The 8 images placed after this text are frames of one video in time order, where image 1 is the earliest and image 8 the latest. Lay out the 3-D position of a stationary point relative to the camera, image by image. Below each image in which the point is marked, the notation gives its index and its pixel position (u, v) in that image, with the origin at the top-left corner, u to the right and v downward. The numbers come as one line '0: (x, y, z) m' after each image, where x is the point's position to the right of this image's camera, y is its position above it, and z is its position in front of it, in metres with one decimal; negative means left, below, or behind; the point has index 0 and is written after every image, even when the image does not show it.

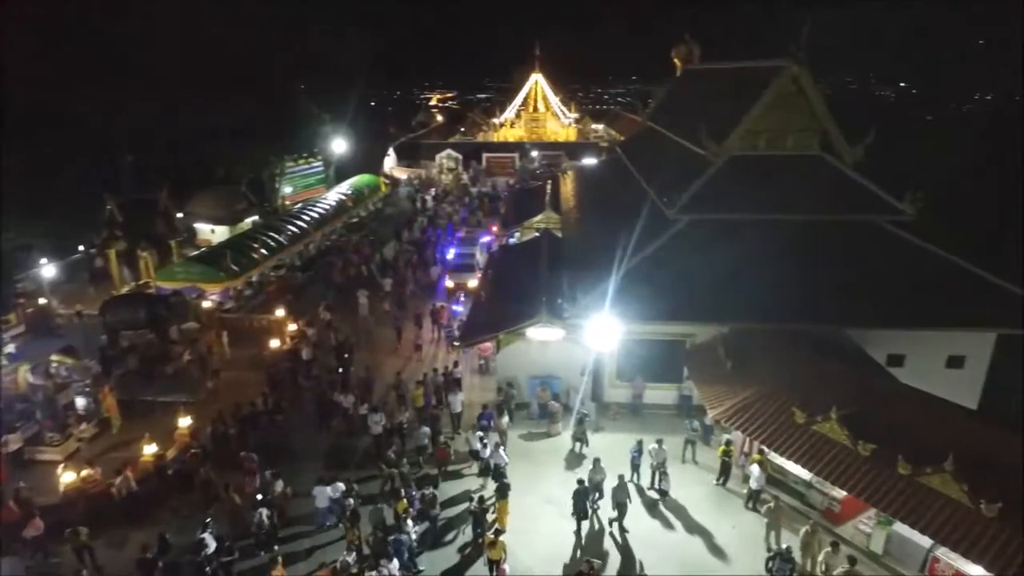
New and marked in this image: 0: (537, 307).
0: (+0.7, -0.5, +18.2) m
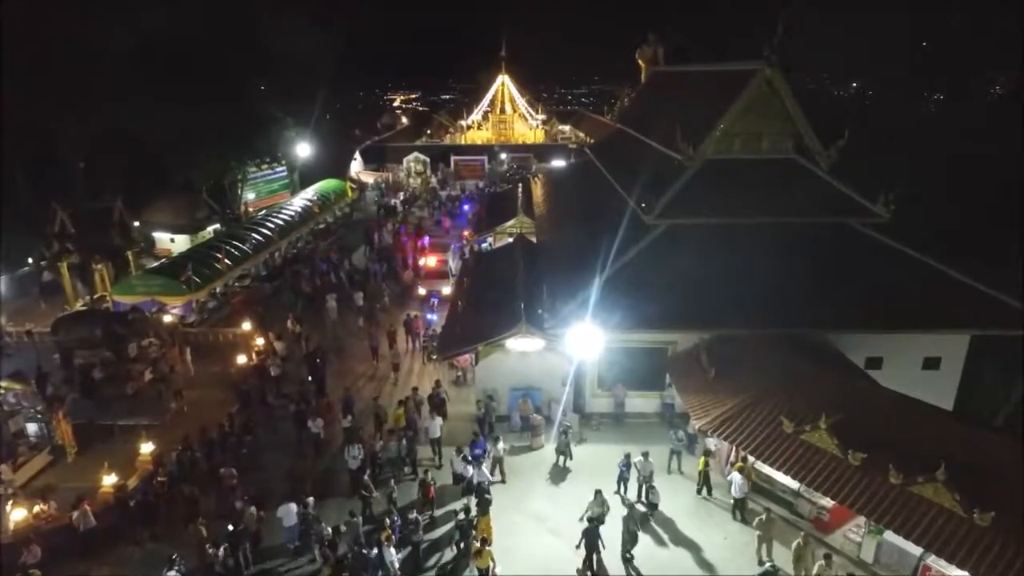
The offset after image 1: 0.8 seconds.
0: (+0.1, -0.8, +17.8) m
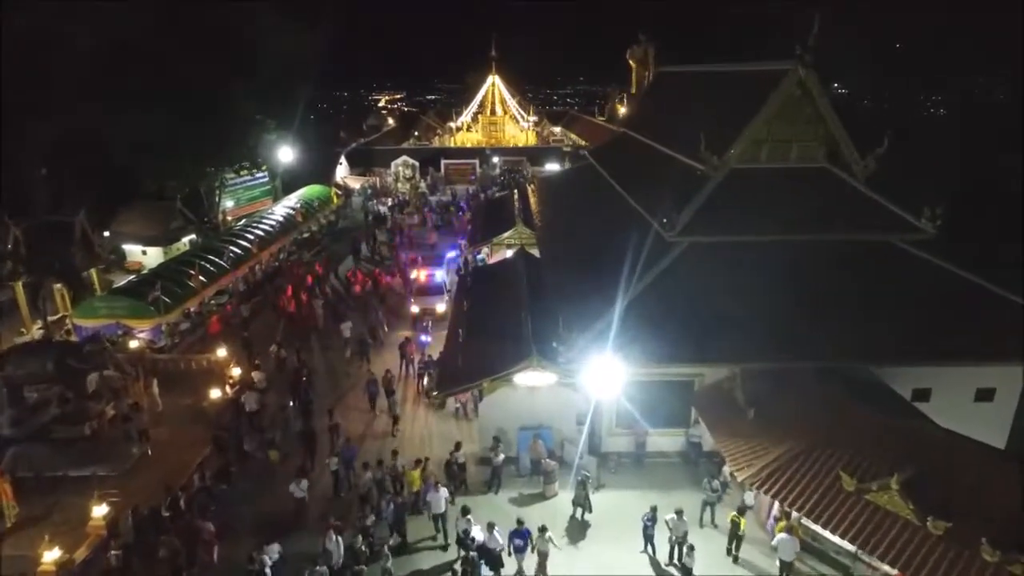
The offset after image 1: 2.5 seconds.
0: (+0.3, -1.5, +15.8) m
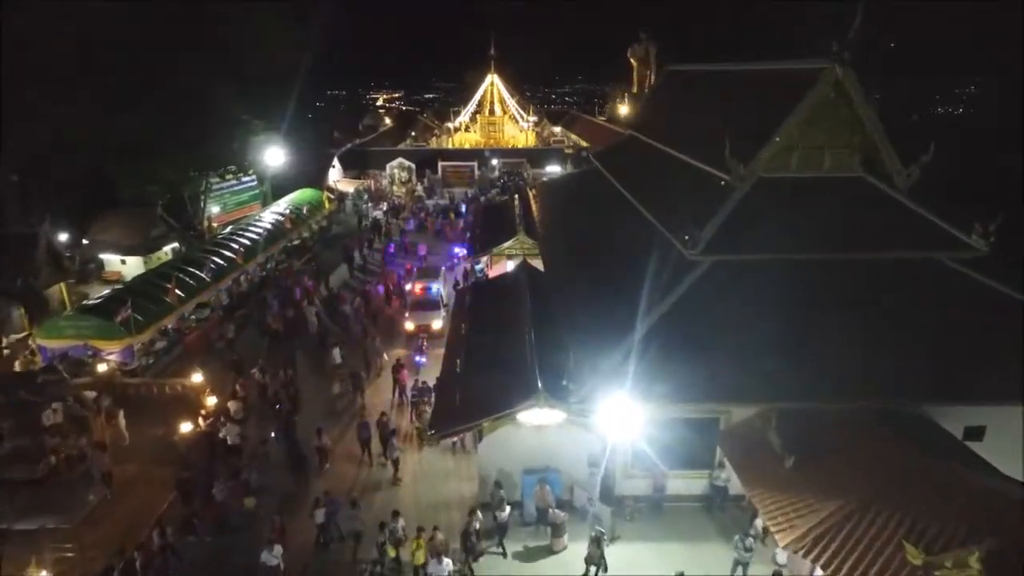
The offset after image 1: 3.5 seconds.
0: (+0.4, -2.1, +14.0) m
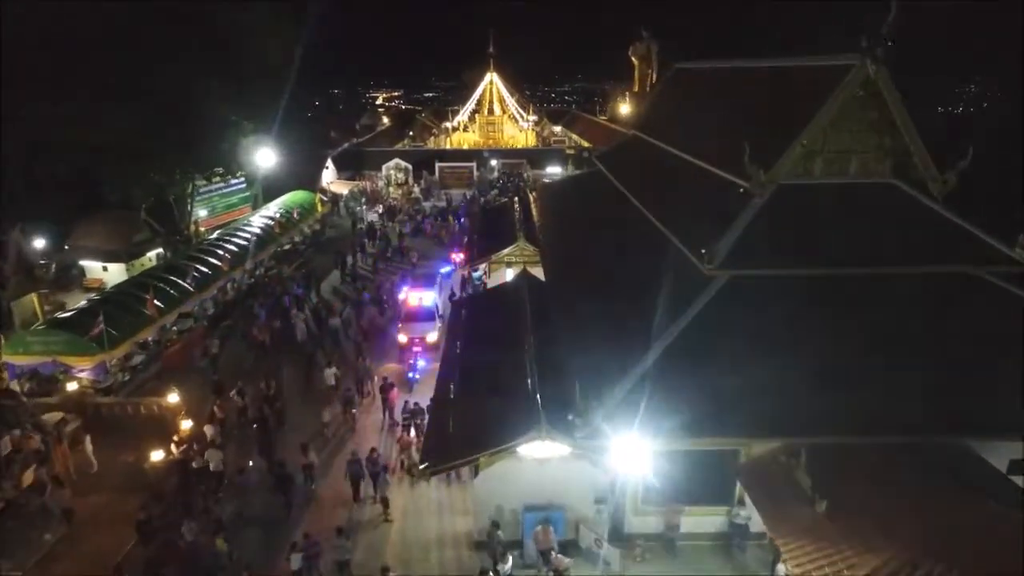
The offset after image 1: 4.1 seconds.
0: (+0.4, -2.5, +12.6) m
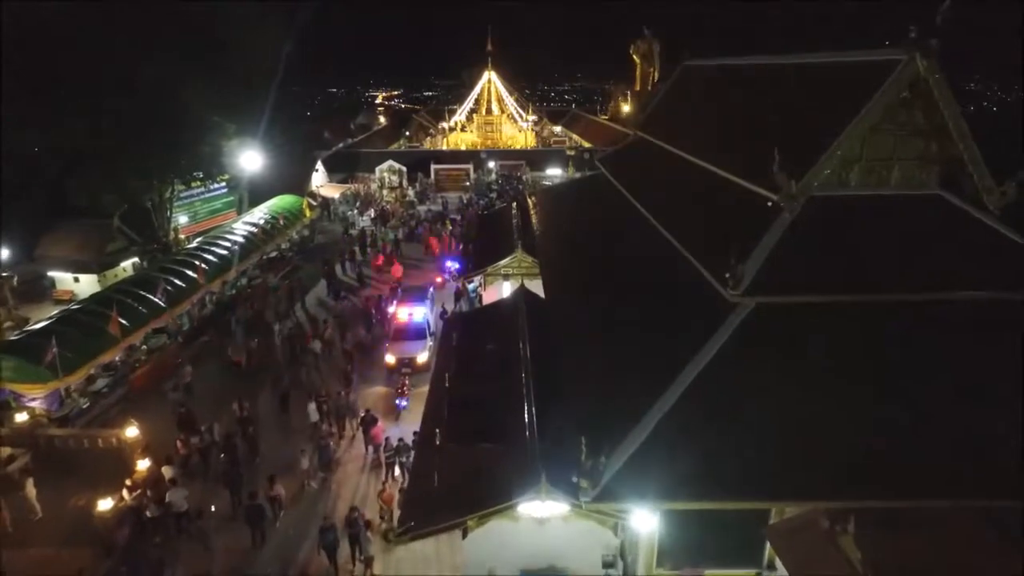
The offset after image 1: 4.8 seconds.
0: (+0.3, -3.1, +10.8) m
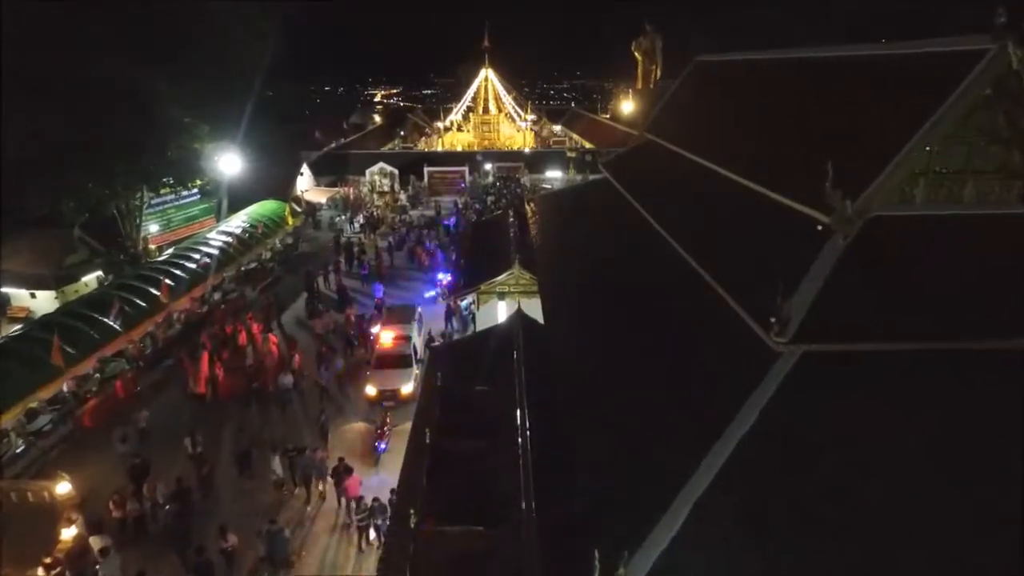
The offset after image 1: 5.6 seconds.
0: (+0.2, -3.8, +8.5) m
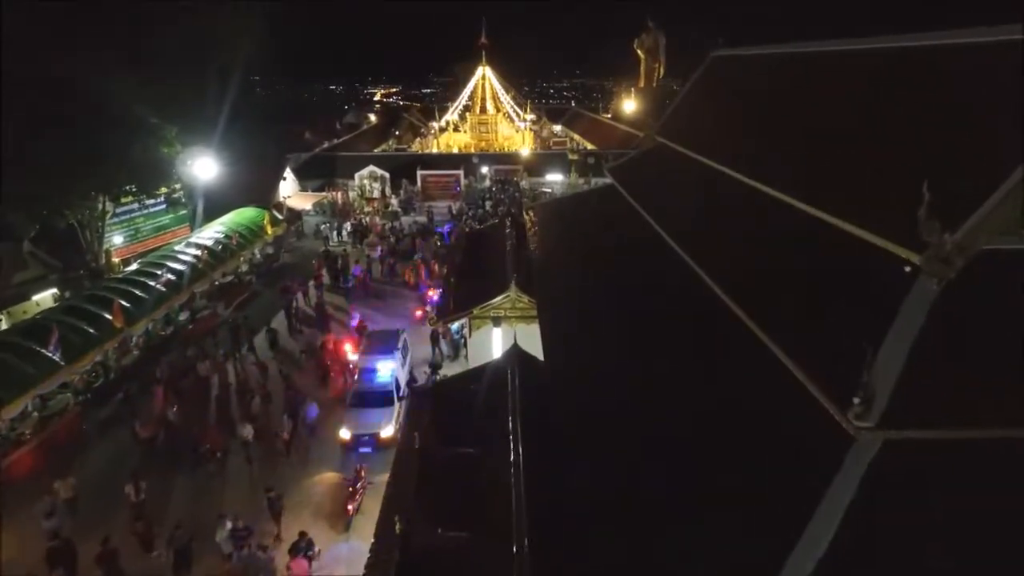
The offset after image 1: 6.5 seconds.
0: (+0.1, -4.6, +6.0) m
